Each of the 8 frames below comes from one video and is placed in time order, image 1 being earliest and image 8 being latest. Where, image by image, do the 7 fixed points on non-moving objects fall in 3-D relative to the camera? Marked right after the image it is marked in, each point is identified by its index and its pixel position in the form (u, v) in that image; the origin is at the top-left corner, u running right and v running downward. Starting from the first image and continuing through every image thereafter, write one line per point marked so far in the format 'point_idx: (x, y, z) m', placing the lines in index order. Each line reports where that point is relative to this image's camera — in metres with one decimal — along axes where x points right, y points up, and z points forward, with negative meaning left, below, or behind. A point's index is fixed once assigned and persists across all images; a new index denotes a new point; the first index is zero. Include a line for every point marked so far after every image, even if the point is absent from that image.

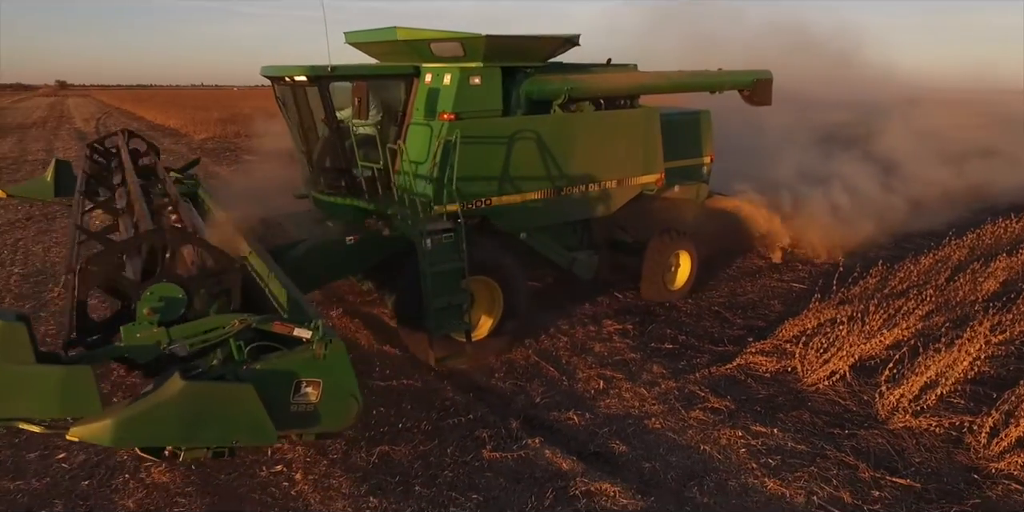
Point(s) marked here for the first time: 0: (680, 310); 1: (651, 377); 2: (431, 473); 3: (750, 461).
0: (+1.7, -0.6, +6.5) m
1: (+1.2, -1.0, +5.0) m
2: (-0.5, -1.3, +3.7) m
3: (+1.5, -1.3, +3.9) m
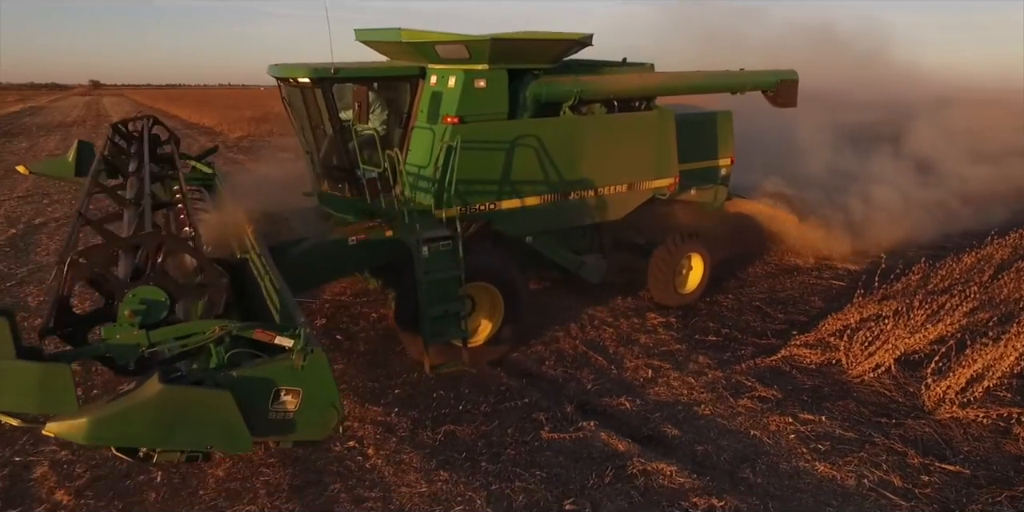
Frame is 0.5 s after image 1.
0: (+2.2, -0.5, +6.7) m
1: (+1.6, -0.9, +5.2) m
2: (-0.1, -1.3, +4.0) m
3: (+1.9, -1.3, +4.0) m
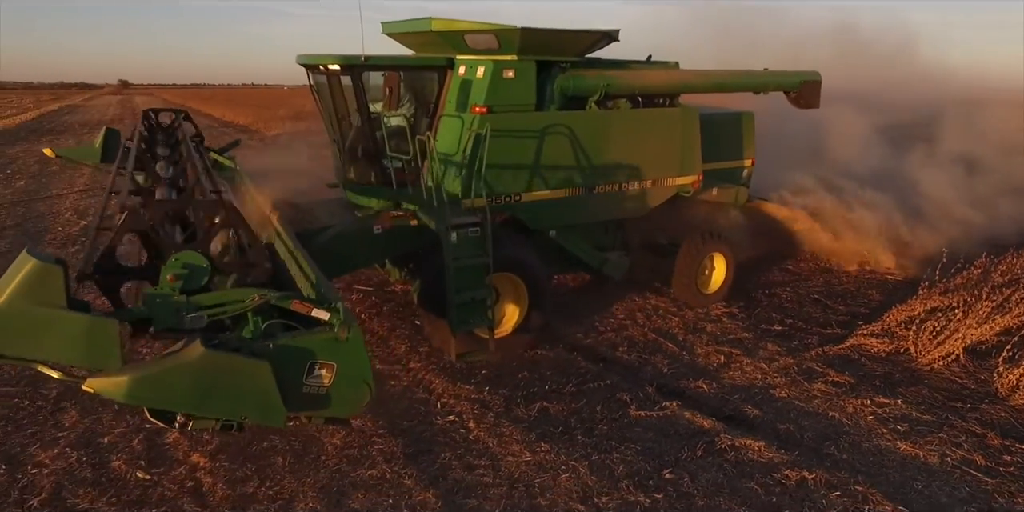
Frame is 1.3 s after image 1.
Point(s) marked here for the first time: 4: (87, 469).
0: (+2.9, -0.4, +6.8) m
1: (+2.3, -0.8, +5.4) m
2: (+0.5, -1.2, +4.2) m
3: (+2.5, -1.2, +4.2) m
4: (-2.6, -1.3, +3.7) m
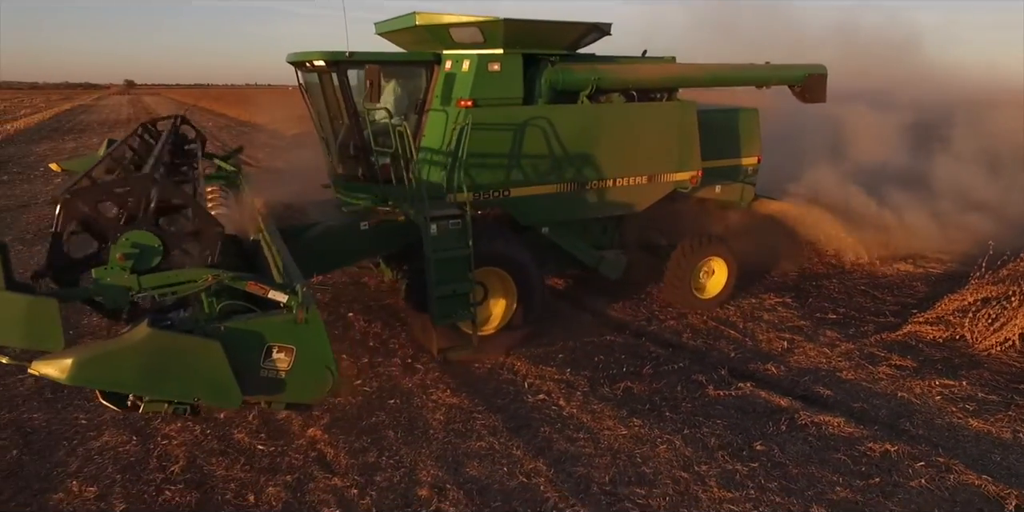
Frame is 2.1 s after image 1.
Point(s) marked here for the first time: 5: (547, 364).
0: (+3.6, -0.4, +7.1) m
1: (+2.9, -0.8, +5.6) m
2: (+1.2, -1.1, +4.4) m
3: (+3.2, -1.1, +4.5) m
4: (-1.9, -1.2, +4.0) m
5: (+0.3, -0.9, +5.1) m
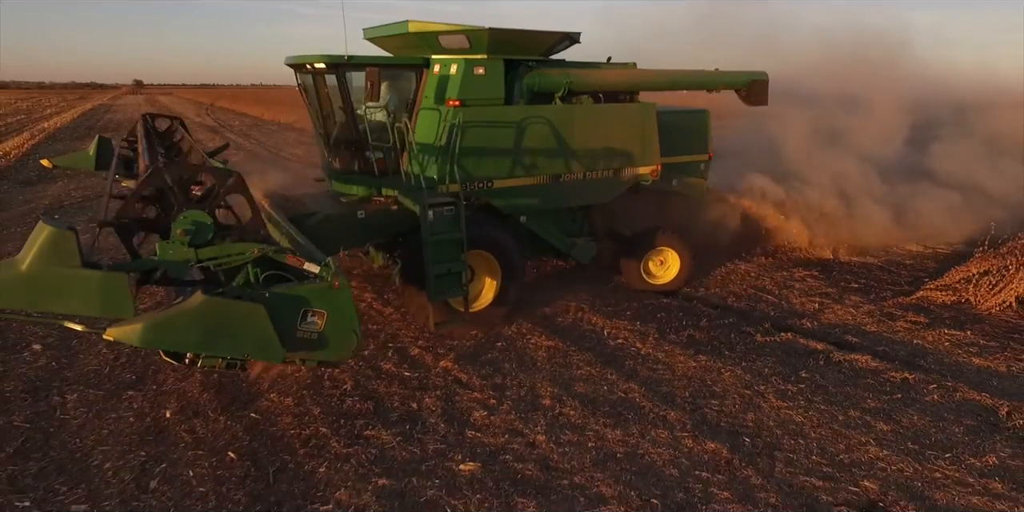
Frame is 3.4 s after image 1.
0: (+4.4, -0.1, +8.0) m
1: (+3.7, -0.5, +6.6) m
2: (+1.9, -0.8, +5.4) m
3: (+4.0, -0.8, +5.4) m
4: (-1.2, -0.9, +5.0) m
5: (+1.0, -0.6, +6.1) m
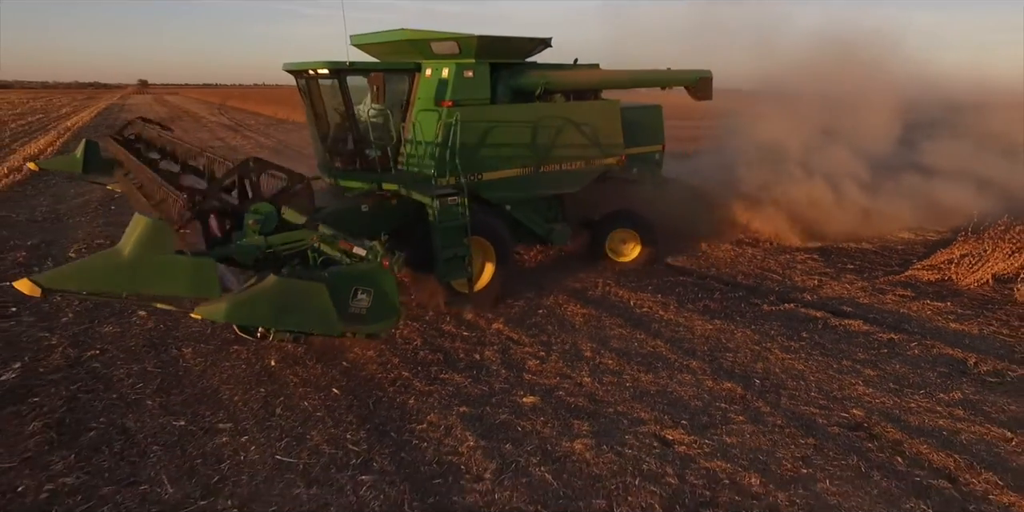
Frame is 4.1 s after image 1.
0: (+4.8, +0.1, +8.9) m
1: (+4.1, -0.3, +7.4) m
2: (+2.3, -0.6, +6.3) m
3: (+4.4, -0.6, +6.3) m
4: (-0.8, -0.7, +5.9) m
5: (+1.5, -0.4, +6.9) m
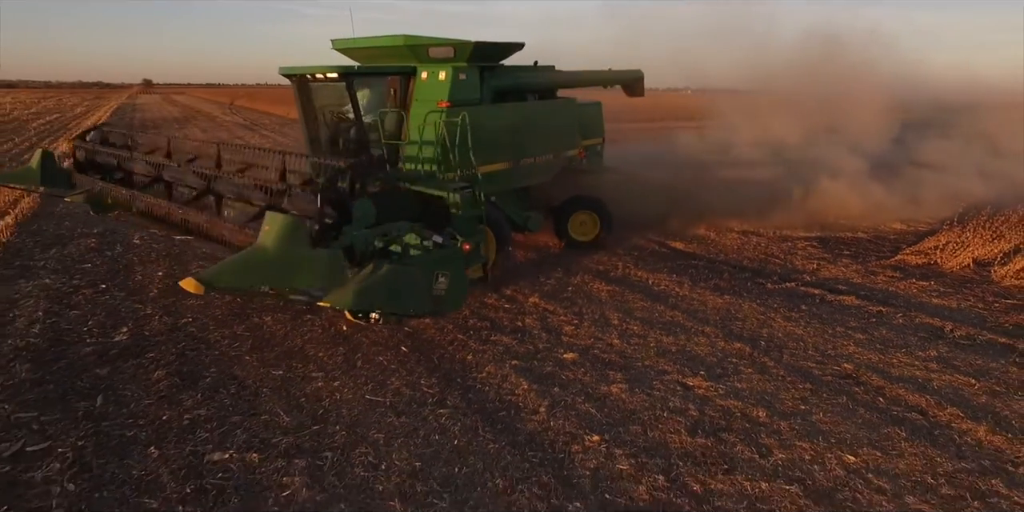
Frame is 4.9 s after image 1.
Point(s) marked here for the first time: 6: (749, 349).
0: (+5.2, +0.3, +9.7) m
1: (+4.5, -0.1, +8.2) m
2: (+2.7, -0.4, +7.1) m
3: (+4.7, -0.4, +7.1) m
4: (-0.4, -0.5, +6.7) m
5: (+1.8, -0.2, +7.7) m
6: (+2.1, -0.8, +5.5) m
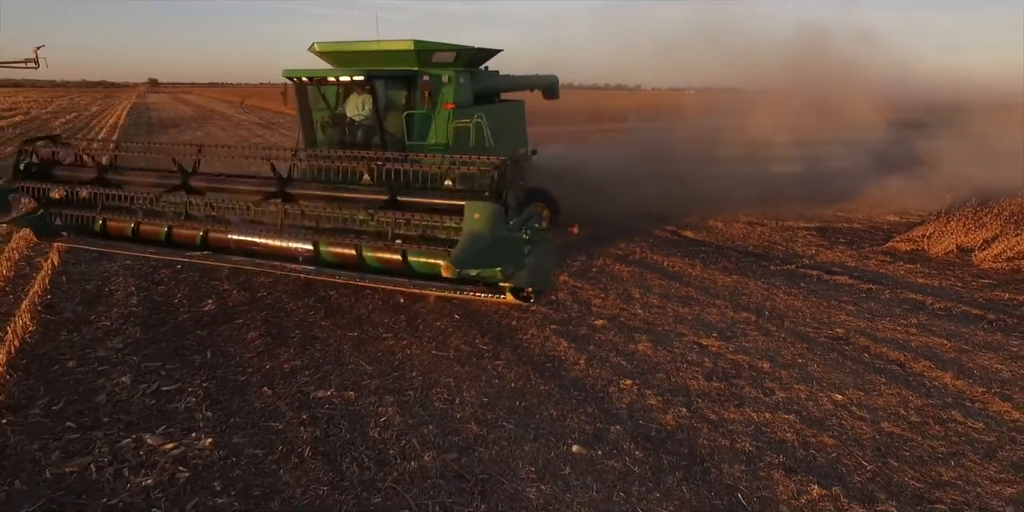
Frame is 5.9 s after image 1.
0: (+5.6, +0.5, +10.5) m
1: (+4.9, +0.1, +9.1) m
2: (+3.1, -0.2, +8.0) m
3: (+5.2, -0.2, +8.0) m
4: (0.0, -0.3, +7.6) m
5: (+2.2, 0.0, +8.6) m
6: (+2.5, -0.6, +6.4) m
